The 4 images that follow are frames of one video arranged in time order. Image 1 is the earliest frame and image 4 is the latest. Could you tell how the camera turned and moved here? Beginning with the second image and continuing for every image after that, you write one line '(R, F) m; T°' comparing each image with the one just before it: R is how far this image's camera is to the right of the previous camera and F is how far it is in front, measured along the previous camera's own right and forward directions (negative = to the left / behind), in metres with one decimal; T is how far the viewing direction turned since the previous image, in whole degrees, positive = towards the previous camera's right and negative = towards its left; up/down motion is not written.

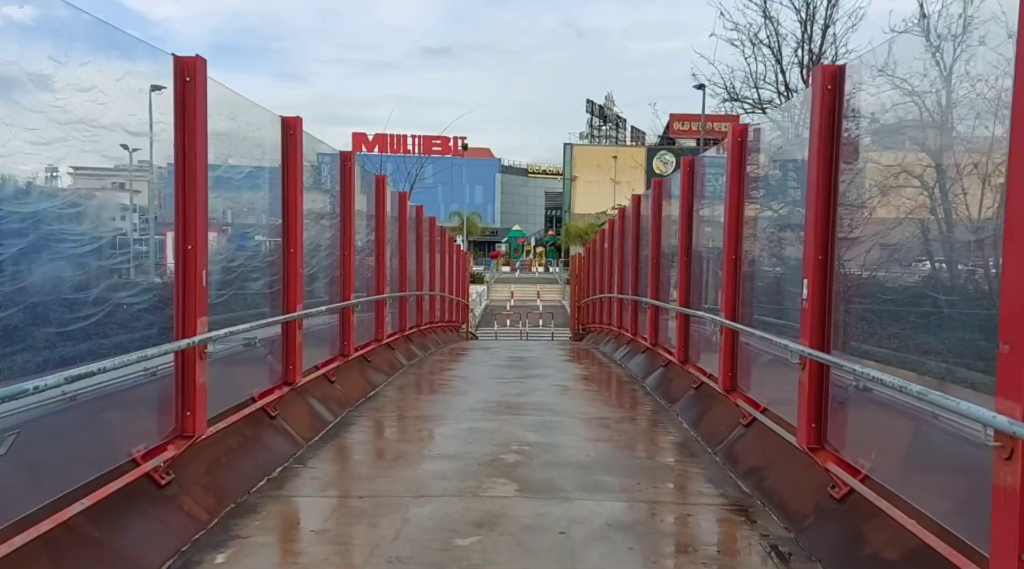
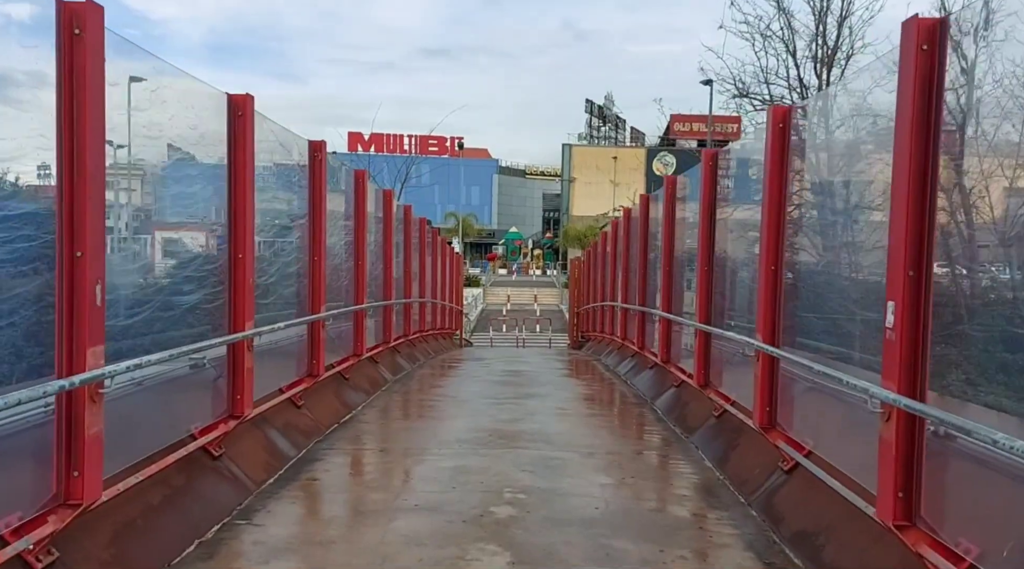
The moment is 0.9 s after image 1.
(0.0, +0.7) m; 0°
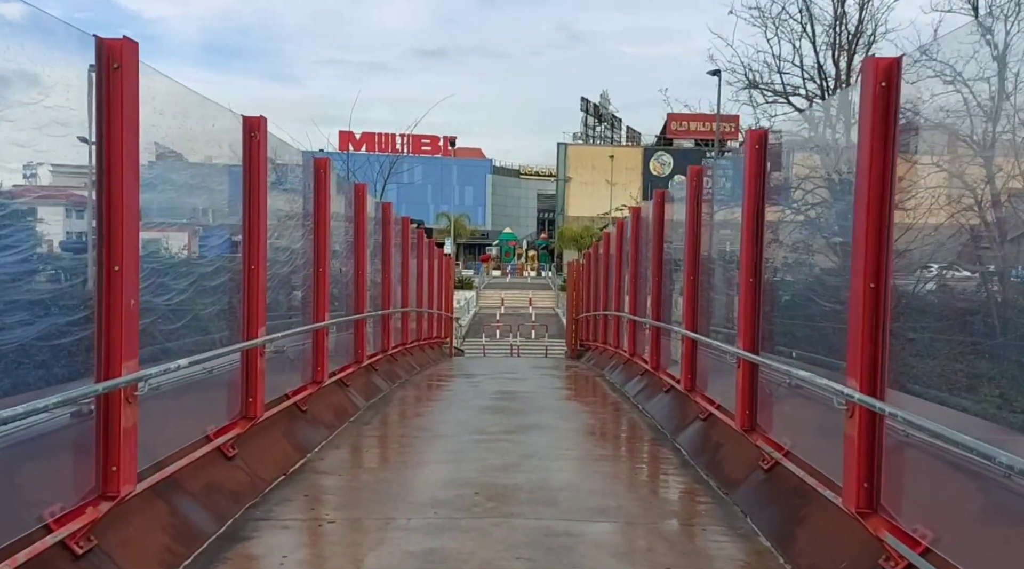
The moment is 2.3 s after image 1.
(0.0, +1.0) m; 0°
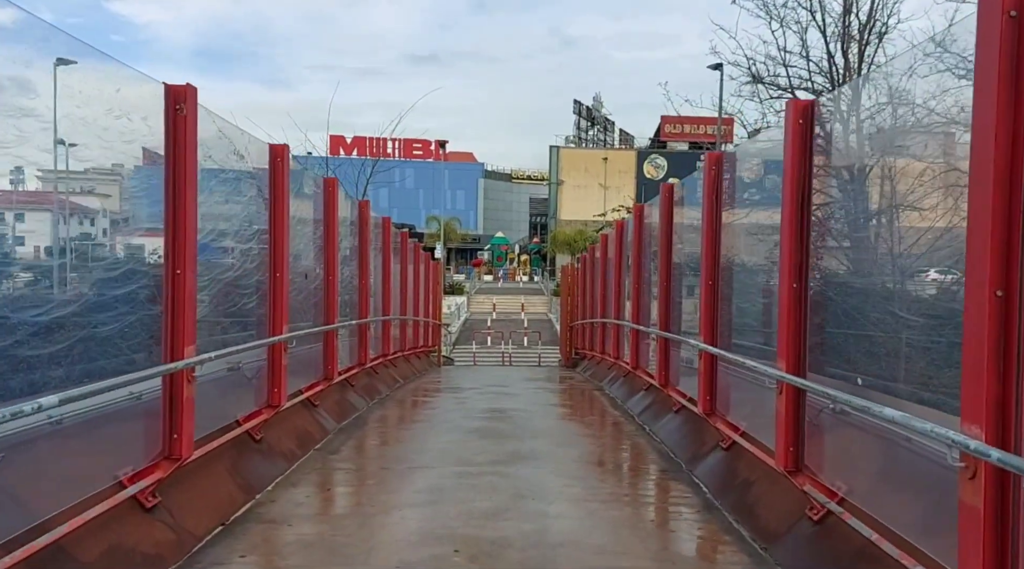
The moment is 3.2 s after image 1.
(0.0, +0.7) m; 0°
